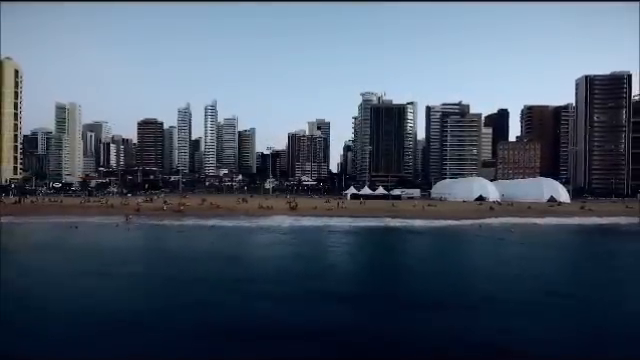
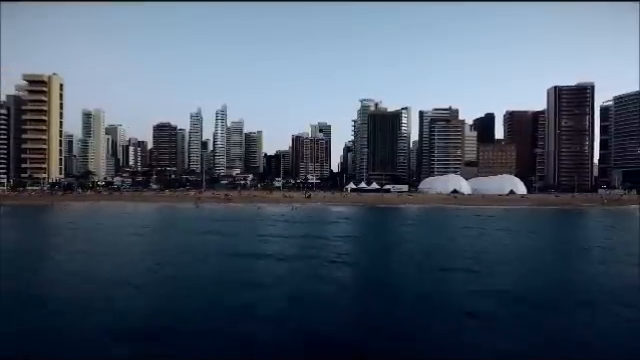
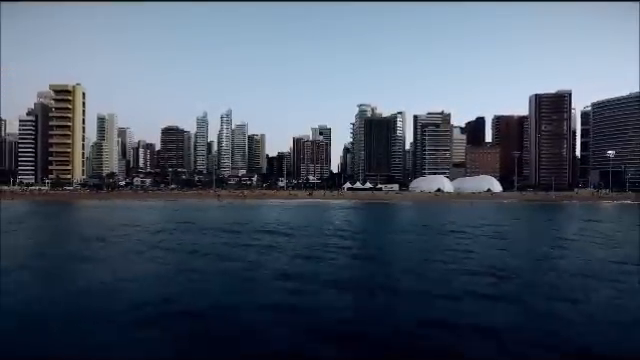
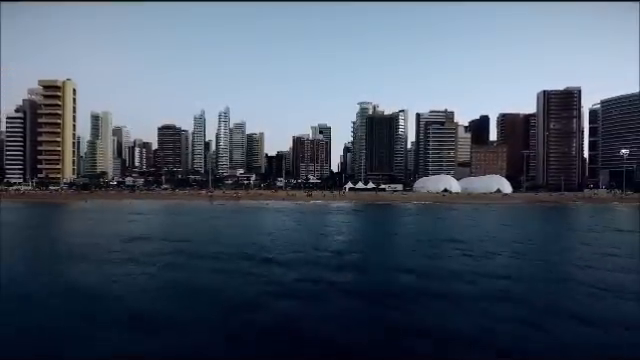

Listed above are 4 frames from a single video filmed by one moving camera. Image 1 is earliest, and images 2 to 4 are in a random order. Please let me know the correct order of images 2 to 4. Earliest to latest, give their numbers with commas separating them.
2, 4, 3
